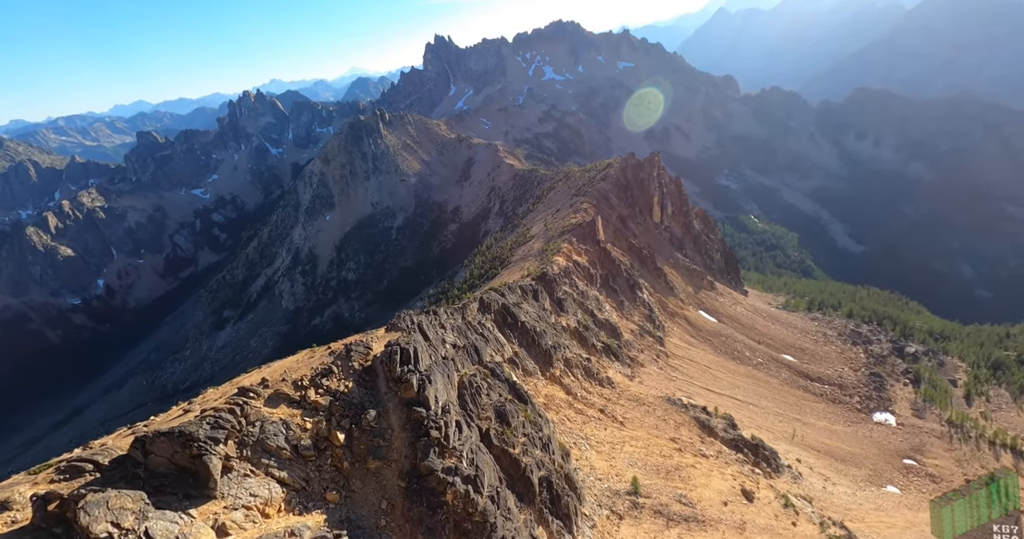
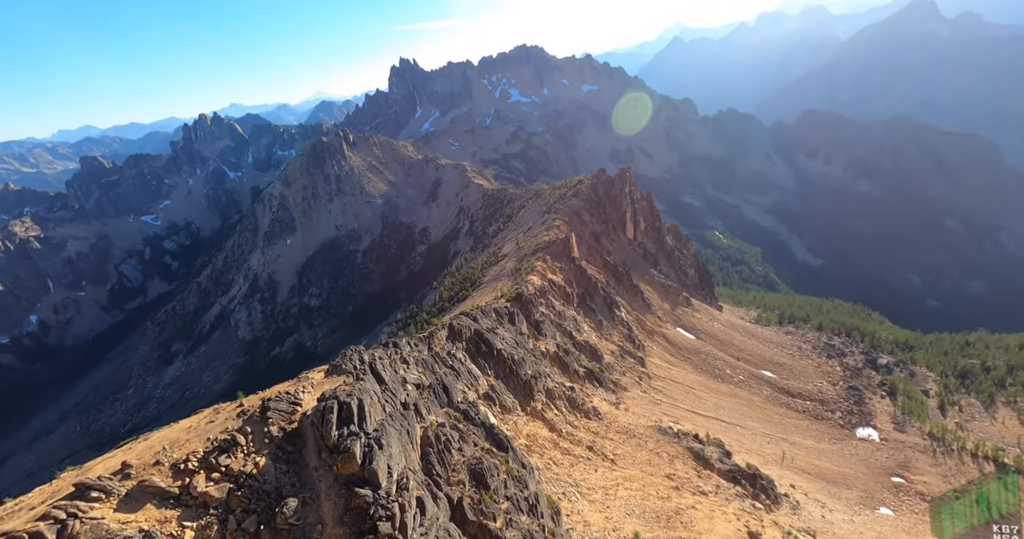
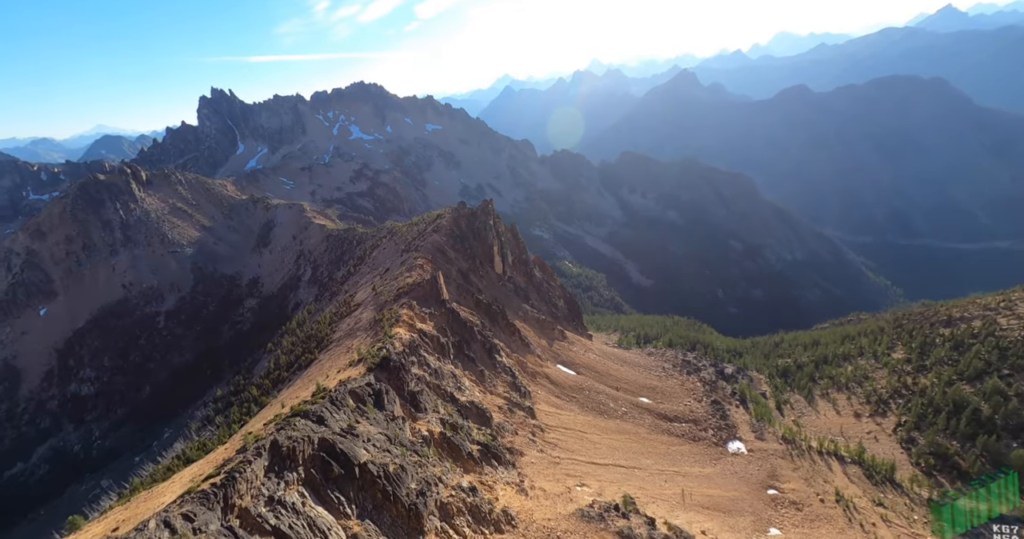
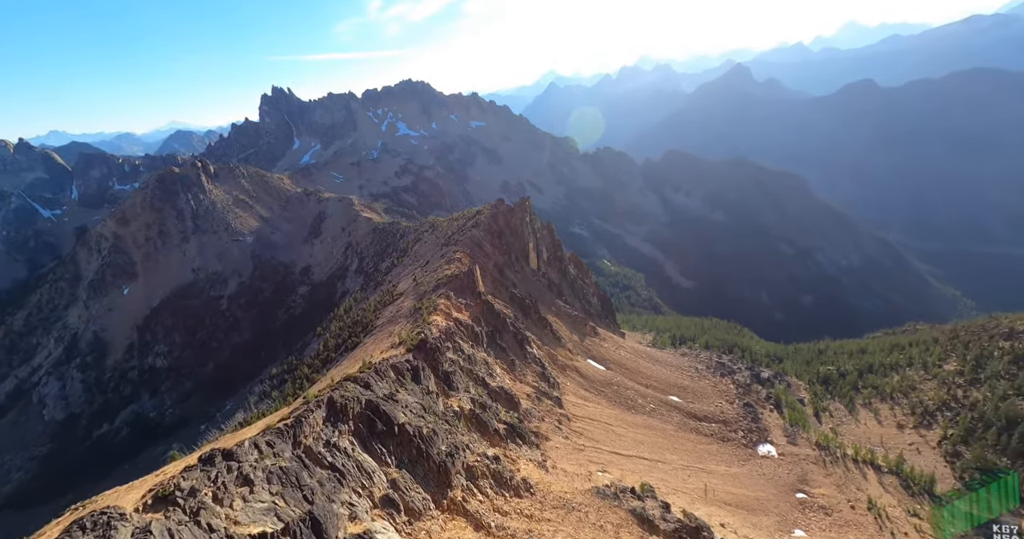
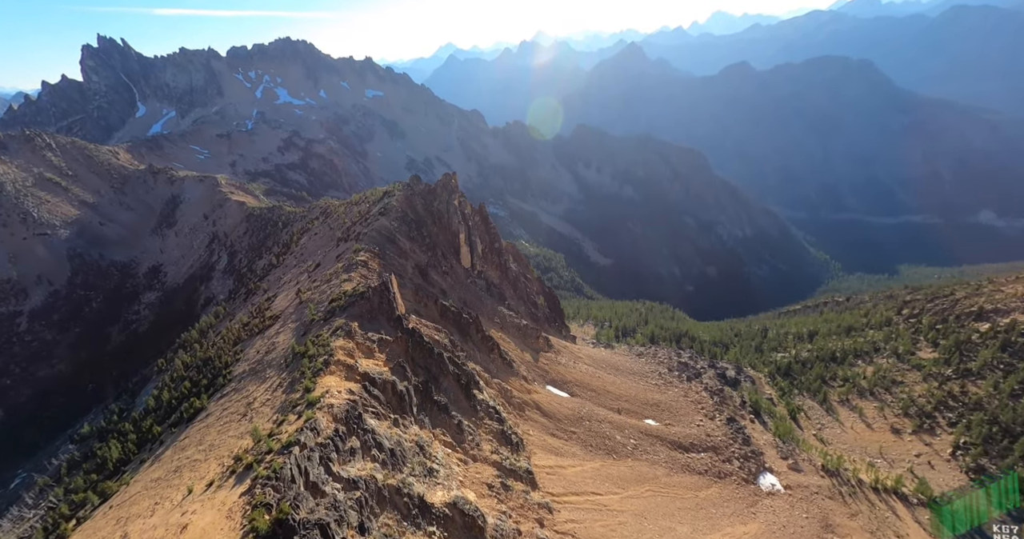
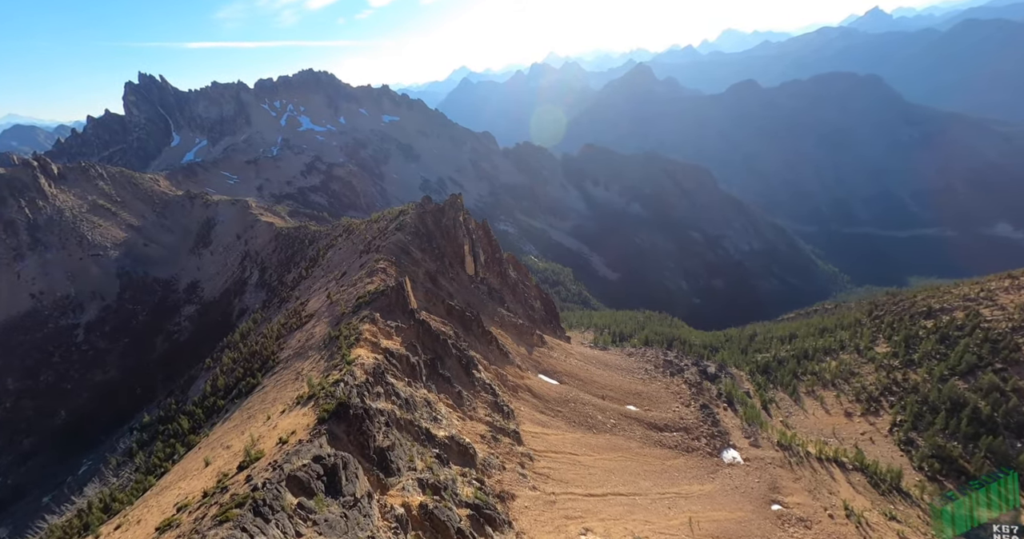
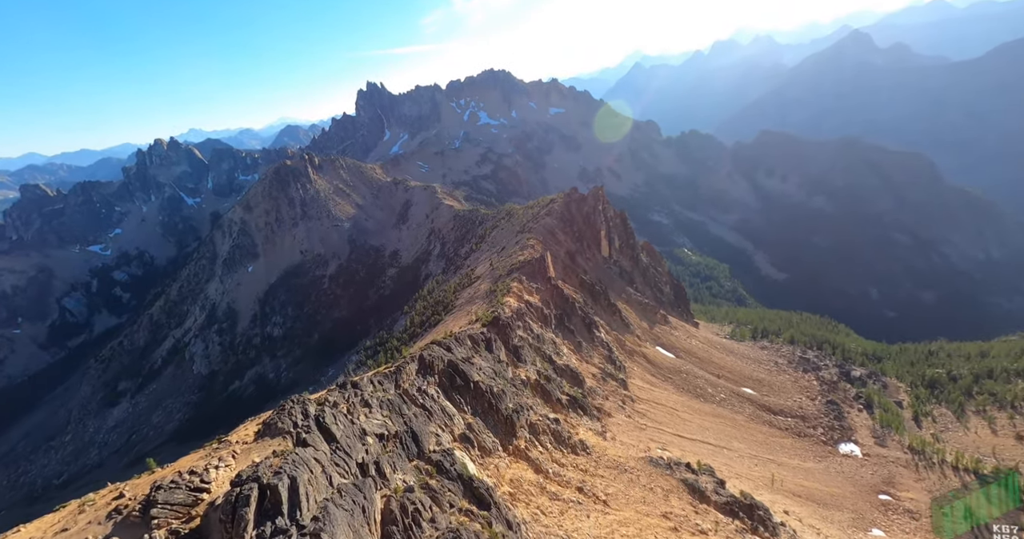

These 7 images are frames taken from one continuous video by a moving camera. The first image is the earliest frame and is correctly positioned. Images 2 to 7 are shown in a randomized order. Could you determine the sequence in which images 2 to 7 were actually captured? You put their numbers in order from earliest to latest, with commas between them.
2, 7, 4, 3, 6, 5
